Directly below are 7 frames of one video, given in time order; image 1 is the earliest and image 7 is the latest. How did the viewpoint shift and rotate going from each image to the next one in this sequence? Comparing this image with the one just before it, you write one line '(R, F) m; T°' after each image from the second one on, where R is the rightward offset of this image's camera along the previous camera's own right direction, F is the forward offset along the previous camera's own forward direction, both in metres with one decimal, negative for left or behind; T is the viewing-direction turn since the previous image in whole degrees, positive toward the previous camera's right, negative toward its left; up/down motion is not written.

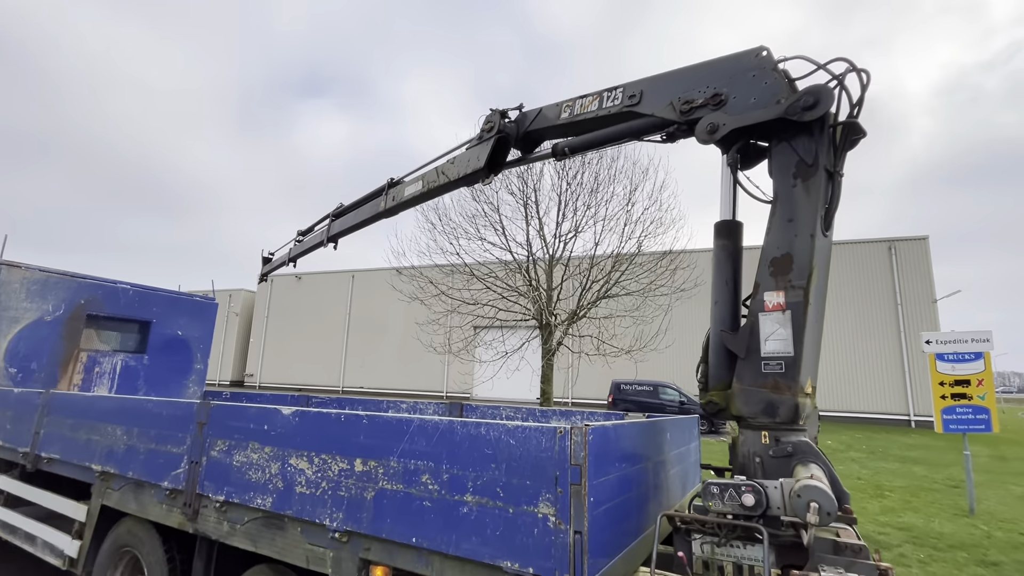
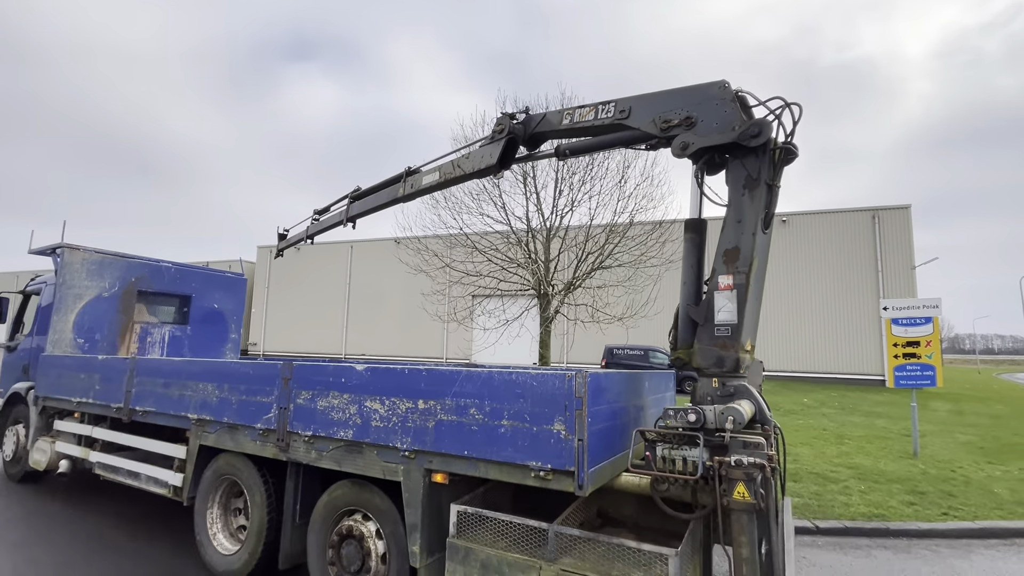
(-0.2, -0.8) m; +1°
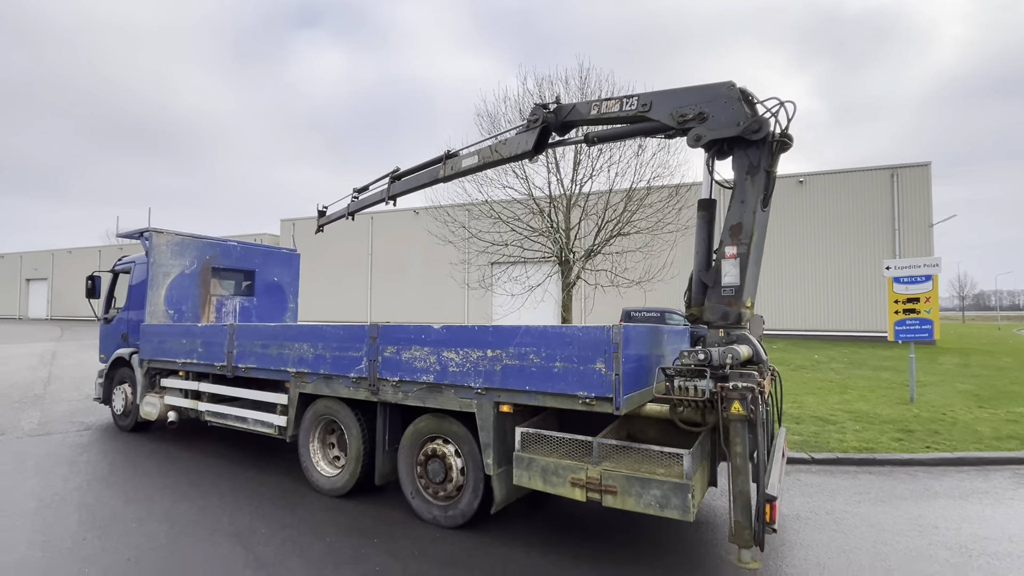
(-0.3, -0.8) m; -2°
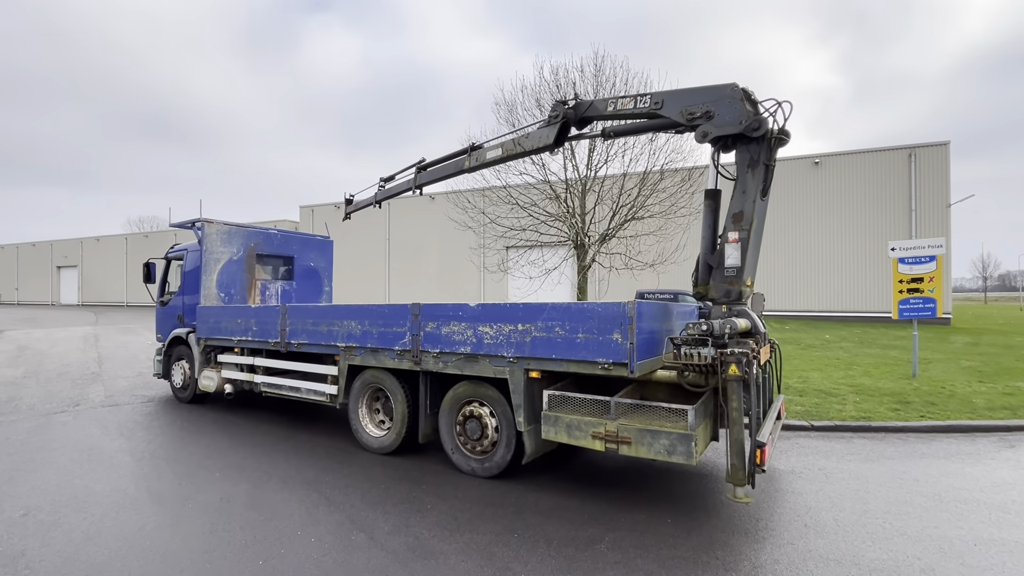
(-0.1, -0.6) m; -2°
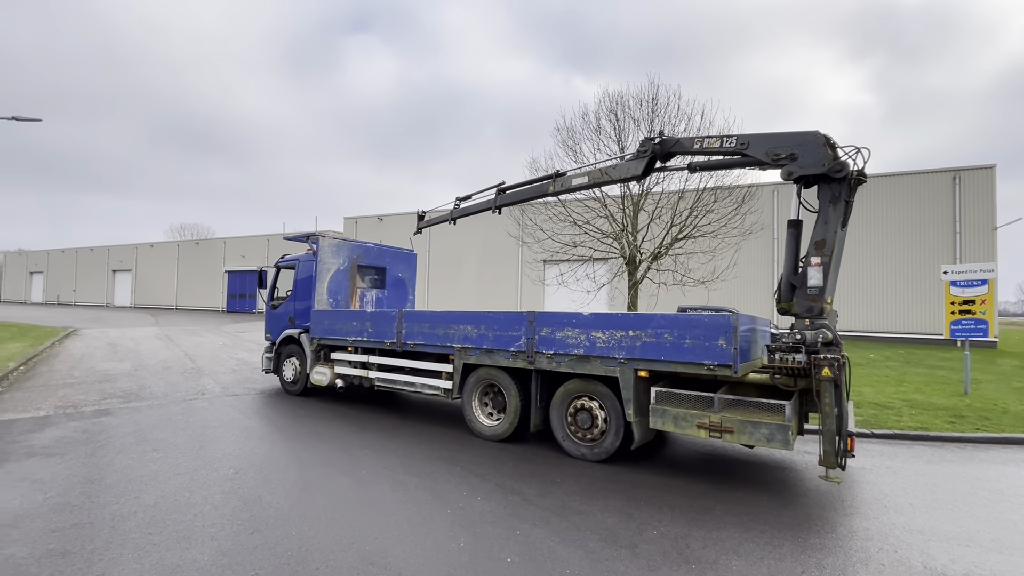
(-1.0, -0.9) m; -3°
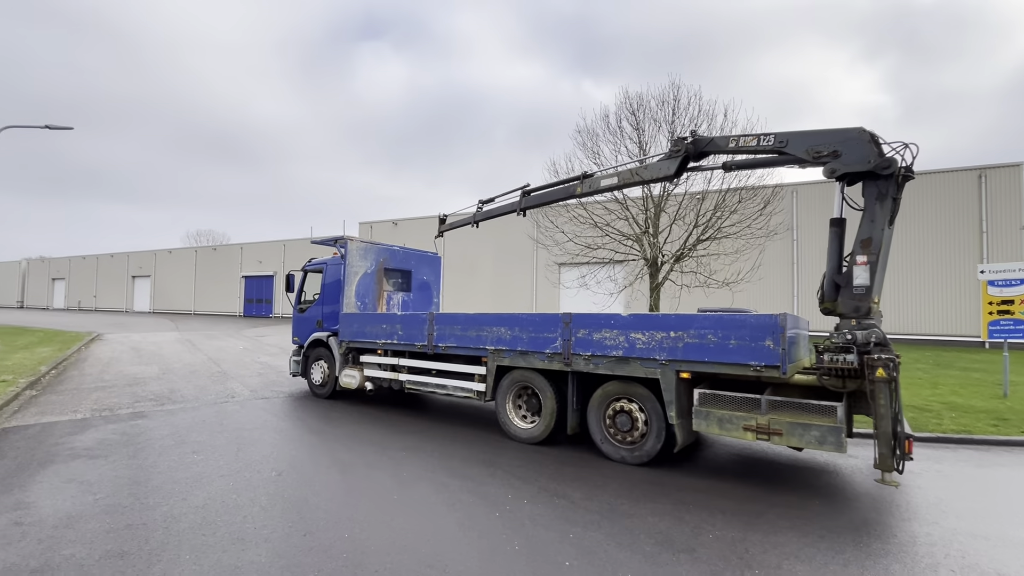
(-0.3, 0.0) m; -1°
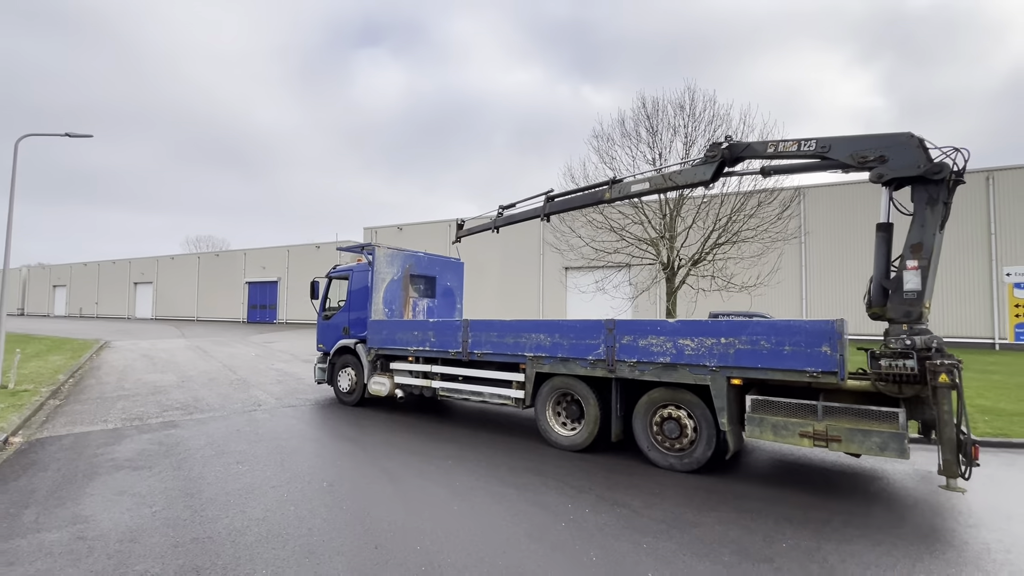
(-0.6, 0.0) m; 0°
